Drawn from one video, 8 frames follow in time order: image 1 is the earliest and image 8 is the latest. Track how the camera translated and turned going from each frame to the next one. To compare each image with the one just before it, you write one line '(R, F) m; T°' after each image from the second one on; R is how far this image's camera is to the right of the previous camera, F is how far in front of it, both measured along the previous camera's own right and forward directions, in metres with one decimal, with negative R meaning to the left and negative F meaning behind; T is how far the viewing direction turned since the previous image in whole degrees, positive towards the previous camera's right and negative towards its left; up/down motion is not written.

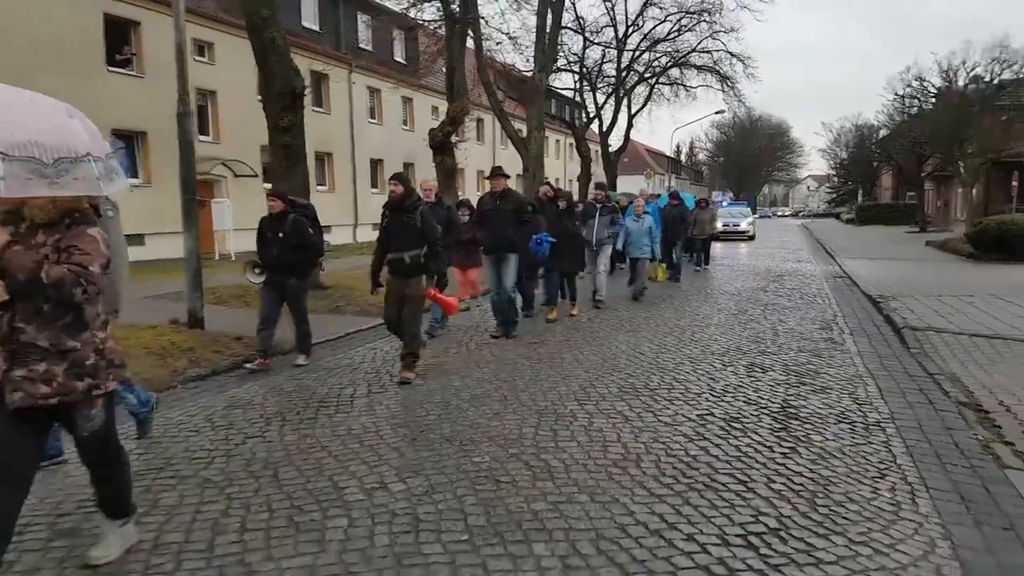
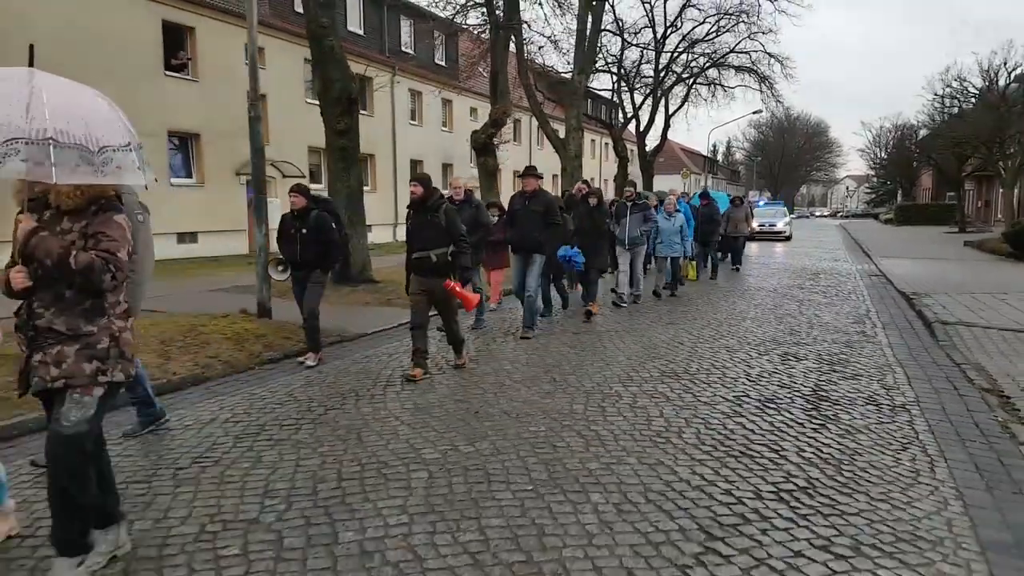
(-0.1, -0.5) m; -2°
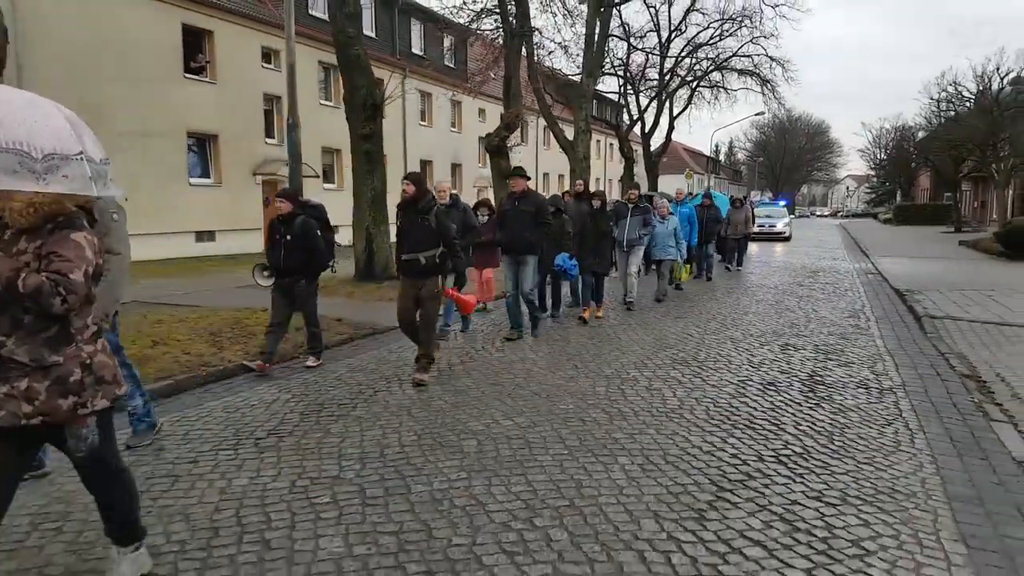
(-0.2, -0.6) m; 0°
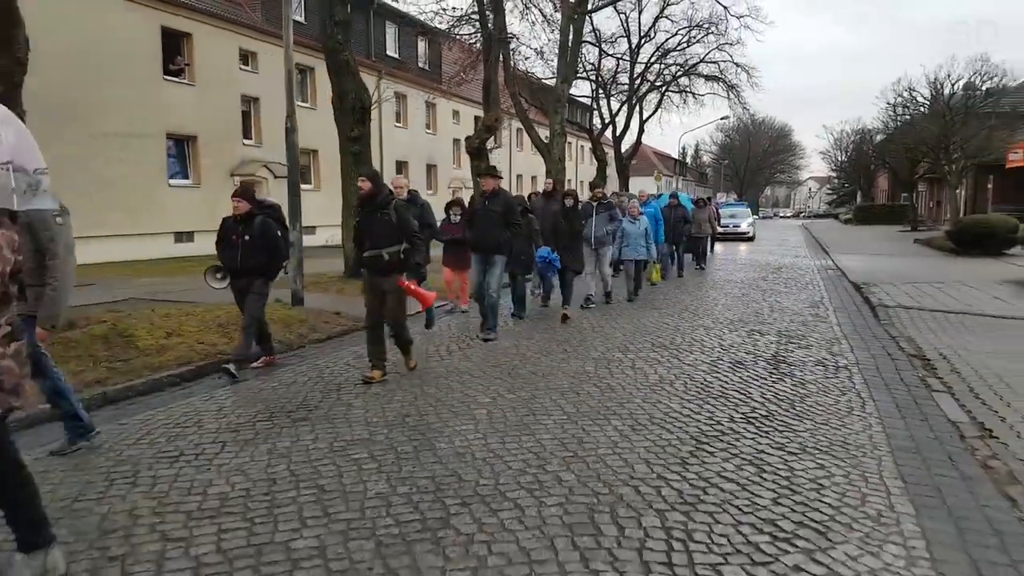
(-0.2, -0.6) m; +2°
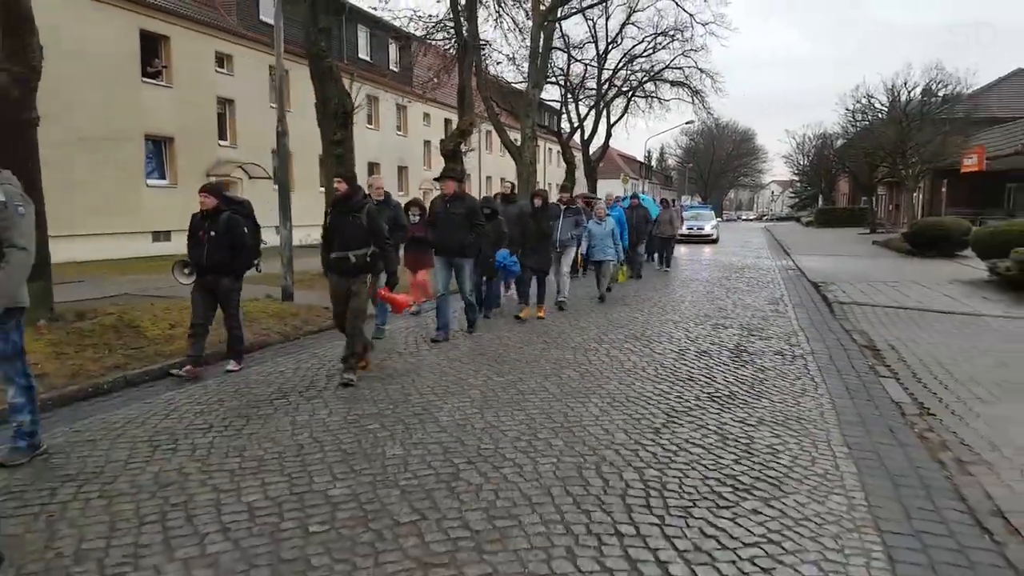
(-0.2, -0.6) m; +2°
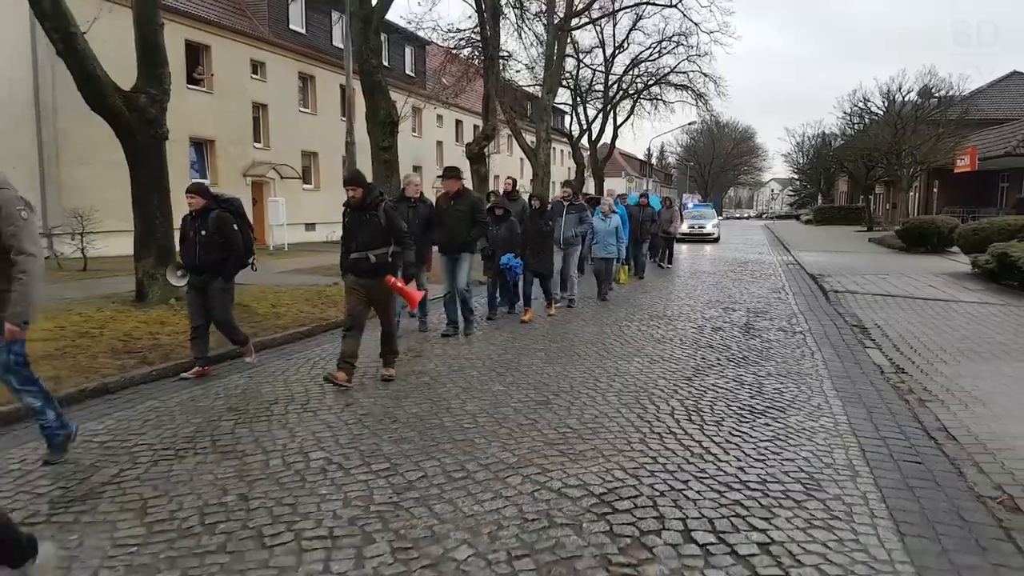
(-0.6, -1.5) m; 0°
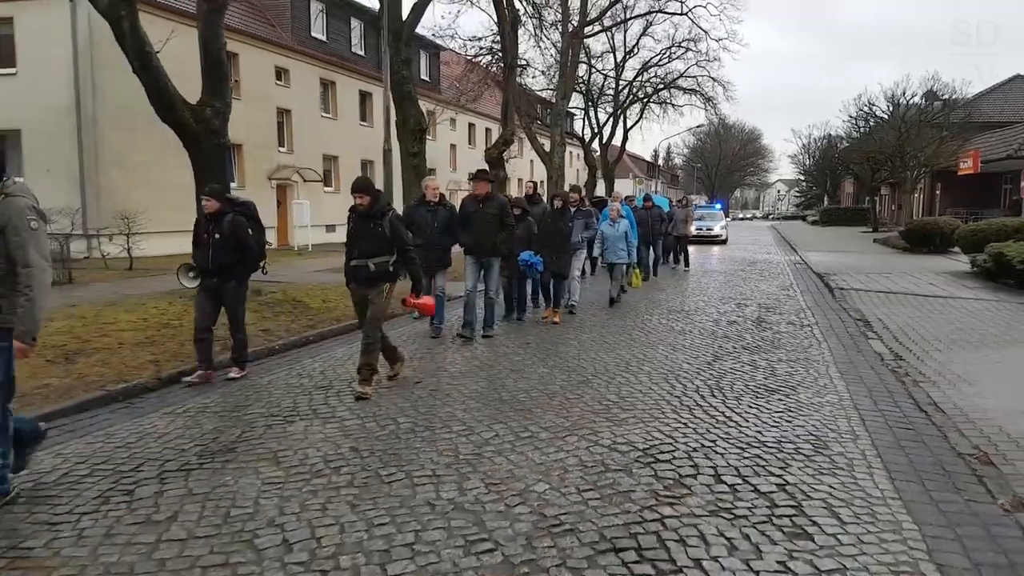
(-0.3, -0.8) m; 0°
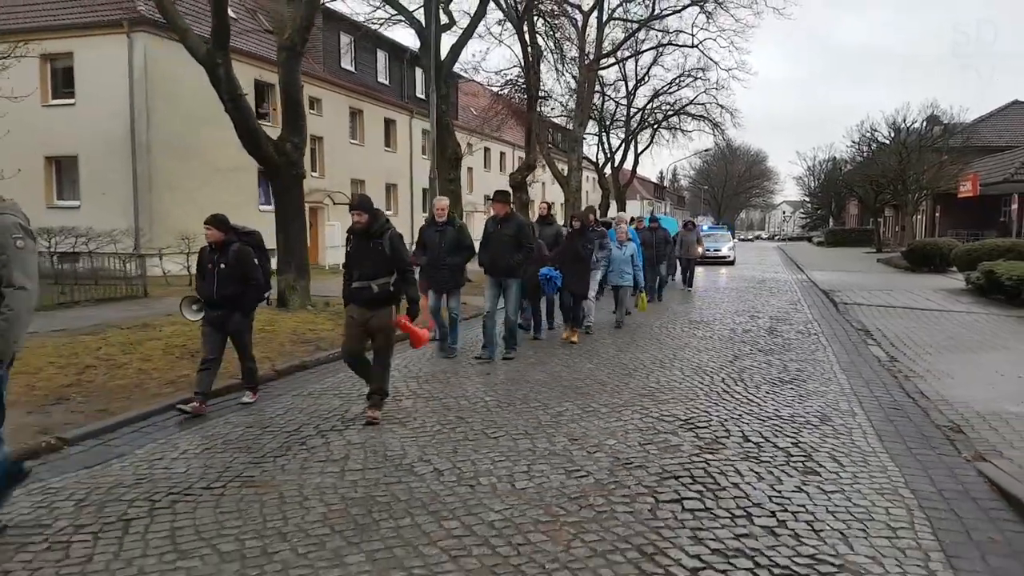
(-0.5, -1.3) m; 0°
